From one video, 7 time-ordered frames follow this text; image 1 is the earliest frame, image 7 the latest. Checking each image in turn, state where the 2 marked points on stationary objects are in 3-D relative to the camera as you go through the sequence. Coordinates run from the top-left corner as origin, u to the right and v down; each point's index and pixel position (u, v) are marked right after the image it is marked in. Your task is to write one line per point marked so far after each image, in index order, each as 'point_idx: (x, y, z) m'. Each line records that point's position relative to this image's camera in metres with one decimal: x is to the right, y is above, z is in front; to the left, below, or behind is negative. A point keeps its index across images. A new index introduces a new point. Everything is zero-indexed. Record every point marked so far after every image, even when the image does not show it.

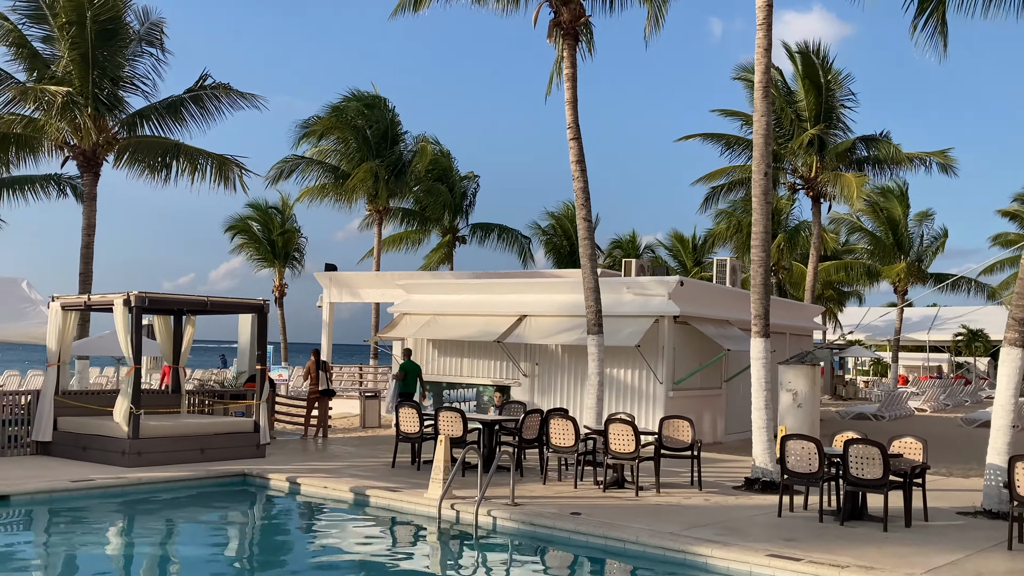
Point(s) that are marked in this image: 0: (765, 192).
0: (+3.3, +1.2, +12.7) m
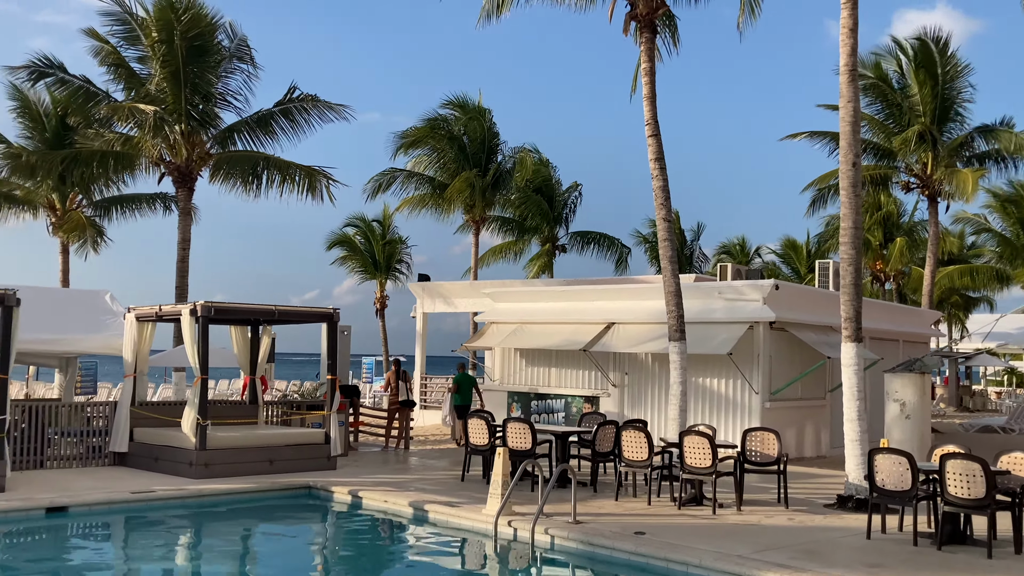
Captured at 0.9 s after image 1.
0: (+4.1, +1.2, +11.7) m
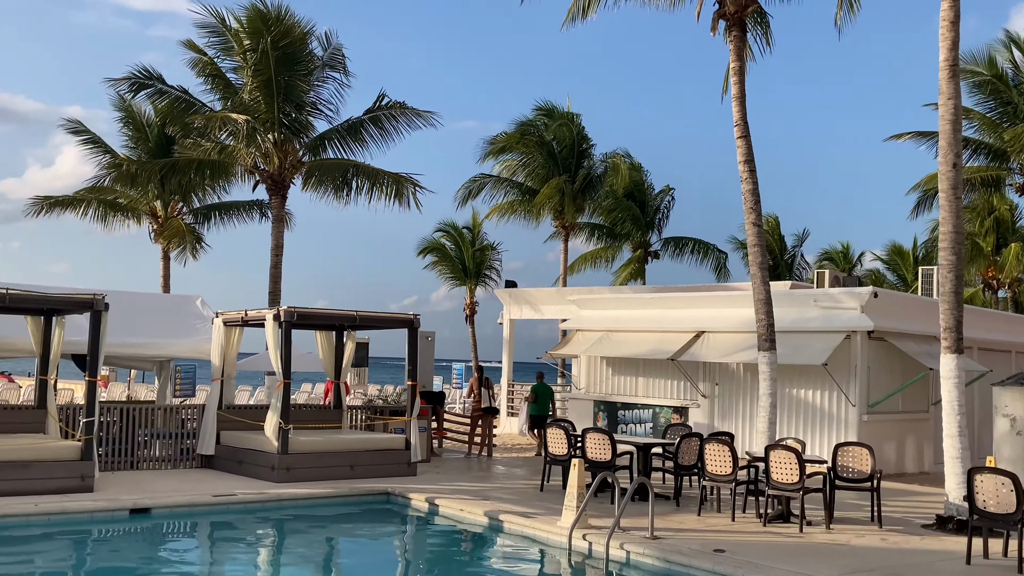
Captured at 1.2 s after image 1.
0: (+5.0, +1.1, +11.1) m
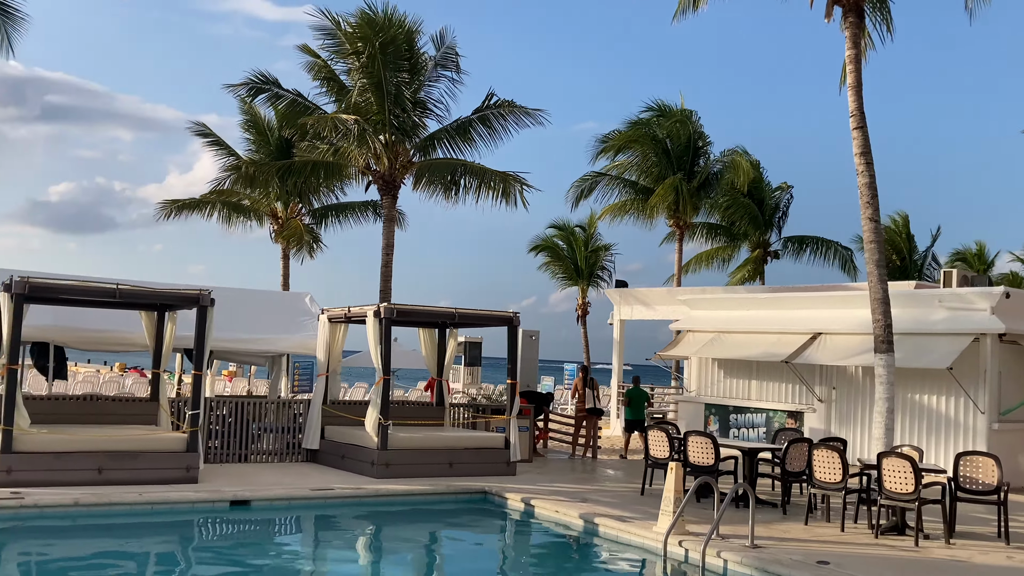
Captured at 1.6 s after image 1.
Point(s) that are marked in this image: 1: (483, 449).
0: (+6.0, +1.2, +10.2) m
1: (-0.4, -2.2, +13.7) m
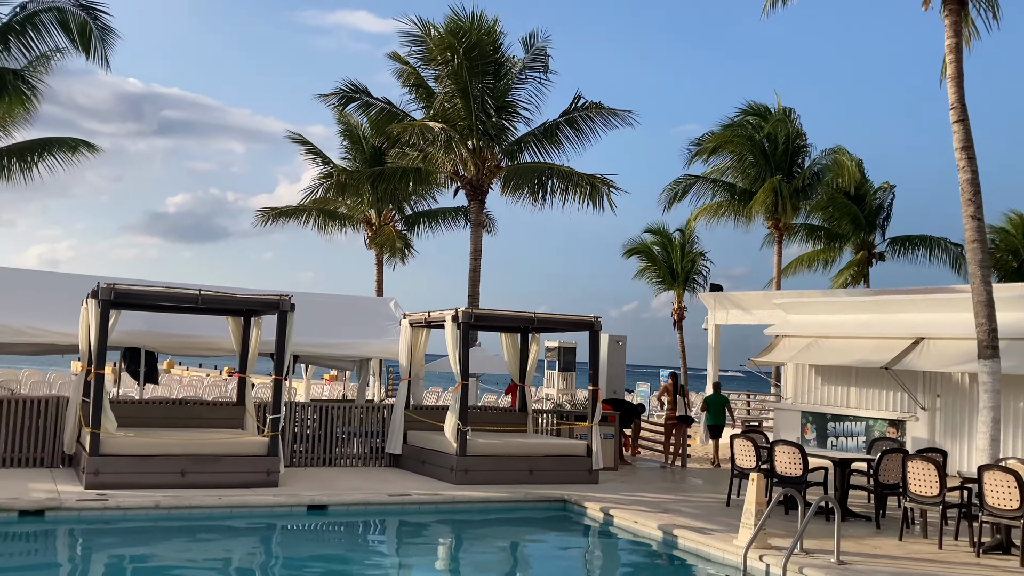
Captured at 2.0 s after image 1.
0: (+6.7, +1.2, +9.3) m
1: (+0.7, -2.3, +13.4) m
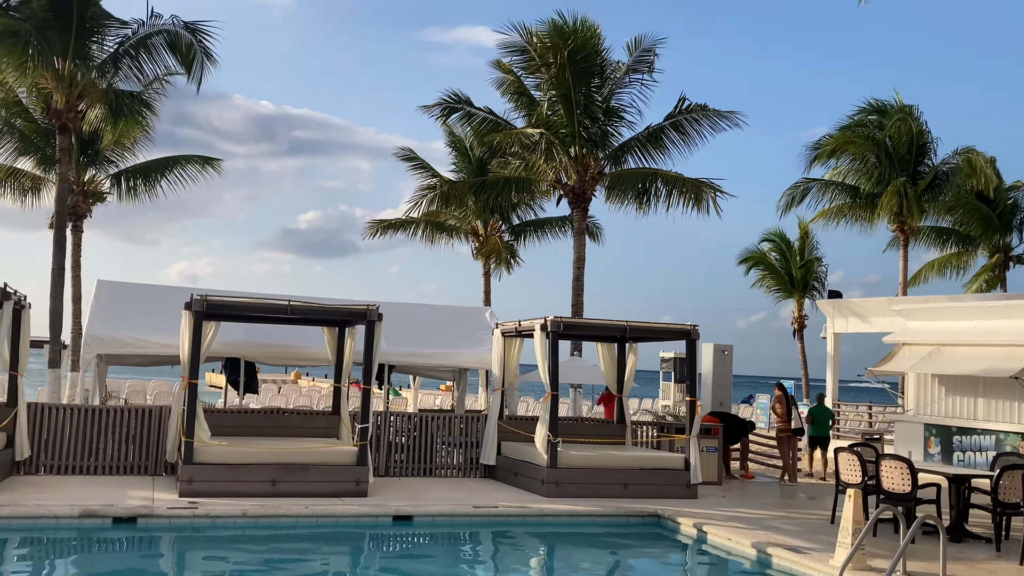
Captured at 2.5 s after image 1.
0: (+7.3, +1.2, +8.2) m
1: (+2.0, -2.4, +13.0) m
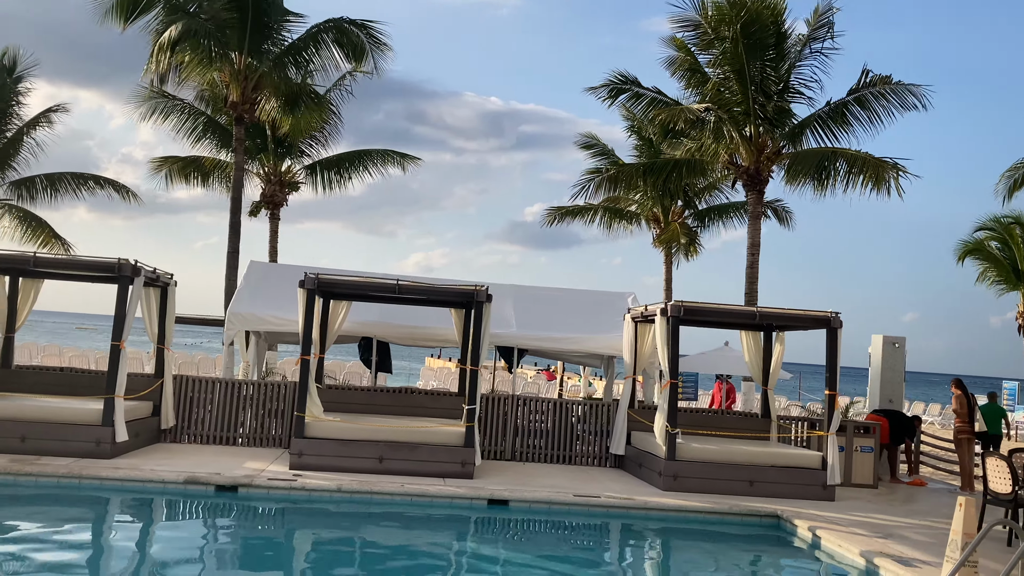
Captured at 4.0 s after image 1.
0: (+7.6, +1.3, +6.1) m
1: (+3.4, -2.2, +12.0) m
